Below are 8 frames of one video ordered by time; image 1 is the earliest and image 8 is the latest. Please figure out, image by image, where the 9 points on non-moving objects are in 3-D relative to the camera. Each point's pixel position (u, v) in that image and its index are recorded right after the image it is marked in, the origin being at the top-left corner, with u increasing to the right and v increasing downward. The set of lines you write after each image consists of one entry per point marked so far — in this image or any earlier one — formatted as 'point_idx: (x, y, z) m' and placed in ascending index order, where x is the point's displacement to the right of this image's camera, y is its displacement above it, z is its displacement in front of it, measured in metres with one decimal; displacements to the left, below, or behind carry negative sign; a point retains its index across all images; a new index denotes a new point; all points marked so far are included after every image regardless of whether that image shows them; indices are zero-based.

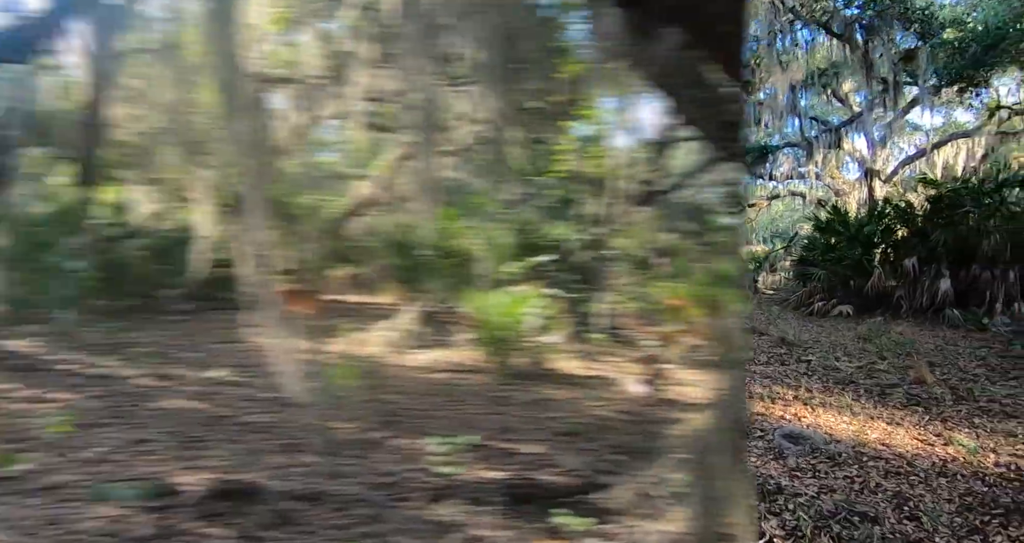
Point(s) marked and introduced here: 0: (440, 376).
0: (-0.5, -0.8, +5.9) m
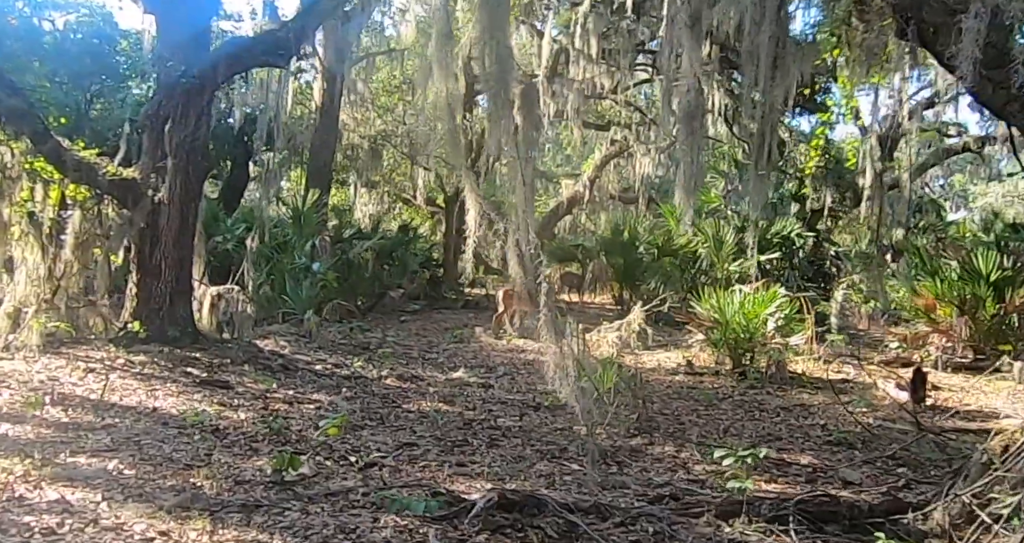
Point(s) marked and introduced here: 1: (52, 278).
0: (+1.1, -0.8, +5.6) m
1: (-3.3, 0.0, +5.9) m
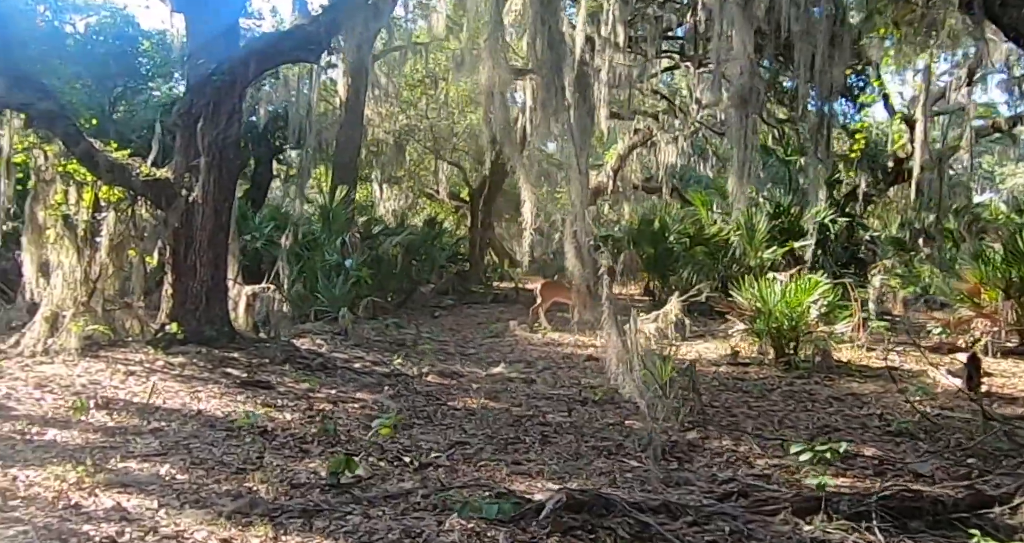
0: (+1.4, -0.7, +5.5) m
1: (-3.0, -0.1, +5.9) m
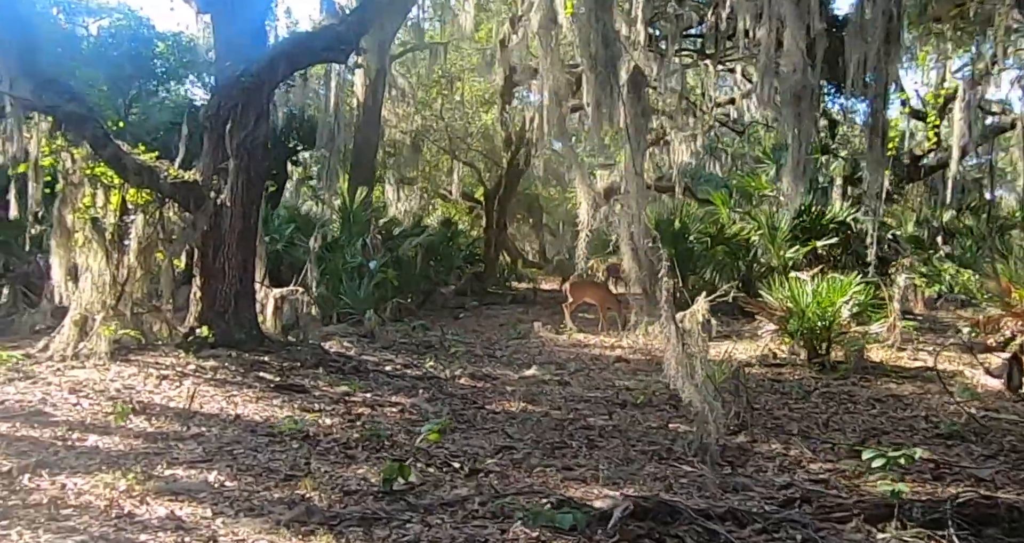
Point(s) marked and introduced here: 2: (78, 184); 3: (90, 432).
0: (+1.6, -0.7, +5.5) m
1: (-2.8, -0.1, +5.9) m
2: (-3.1, +0.6, +5.9) m
3: (-2.0, -0.7, +3.9) m
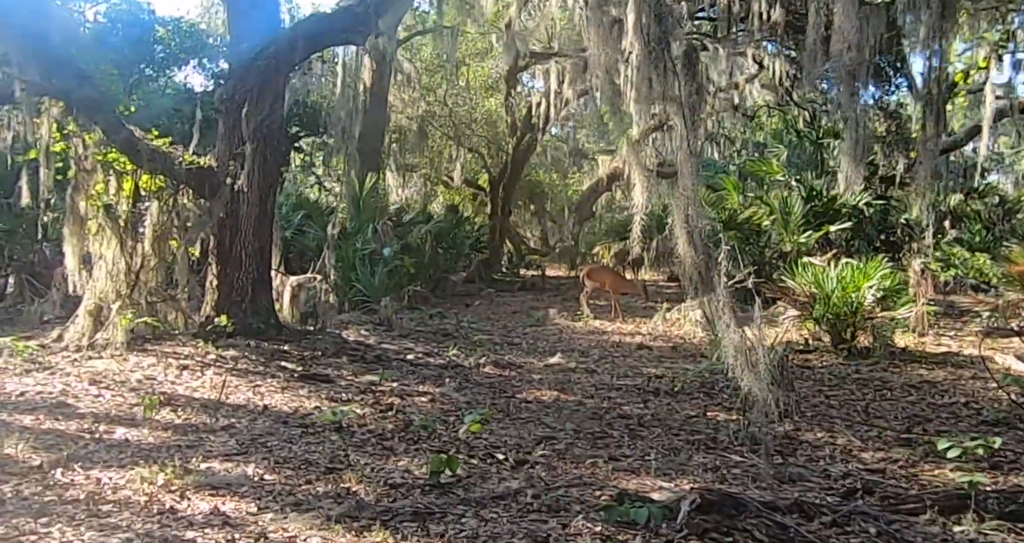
0: (+1.8, -0.6, +5.4) m
1: (-2.6, 0.0, +5.8) m
2: (-2.9, +0.7, +5.8) m
3: (-1.8, -0.7, +3.8) m
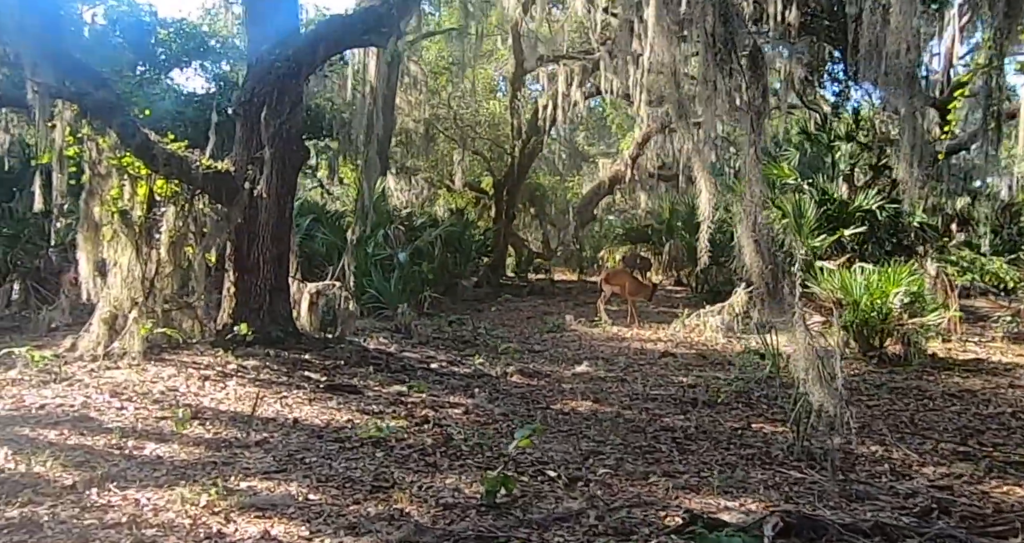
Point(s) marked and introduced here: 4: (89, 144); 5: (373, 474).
0: (+1.9, -0.7, +5.3) m
1: (-2.5, -0.1, +5.6) m
2: (-2.8, +0.6, +5.6) m
3: (-1.6, -0.7, +3.6) m
4: (-2.9, +0.9, +5.6) m
5: (-0.5, -0.8, +3.1) m
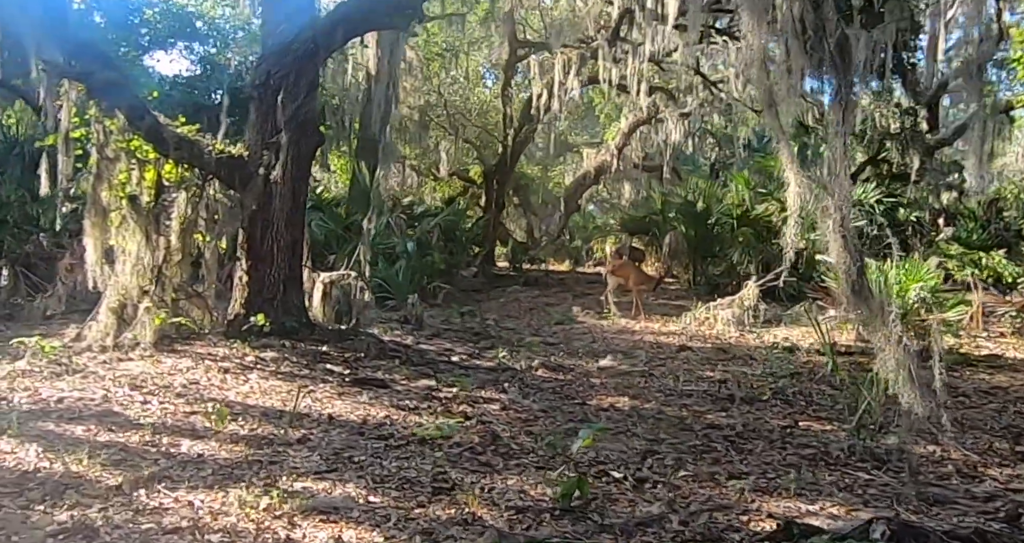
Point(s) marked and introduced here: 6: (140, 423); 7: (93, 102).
0: (+2.1, -0.6, +5.2) m
1: (-2.3, 0.0, +5.4) m
2: (-2.6, +0.7, +5.4) m
3: (-1.4, -0.7, +3.5) m
4: (-2.7, +0.9, +5.4) m
5: (-0.3, -0.7, +3.0) m
6: (-1.6, -0.7, +3.6) m
7: (-2.7, +1.1, +5.4) m
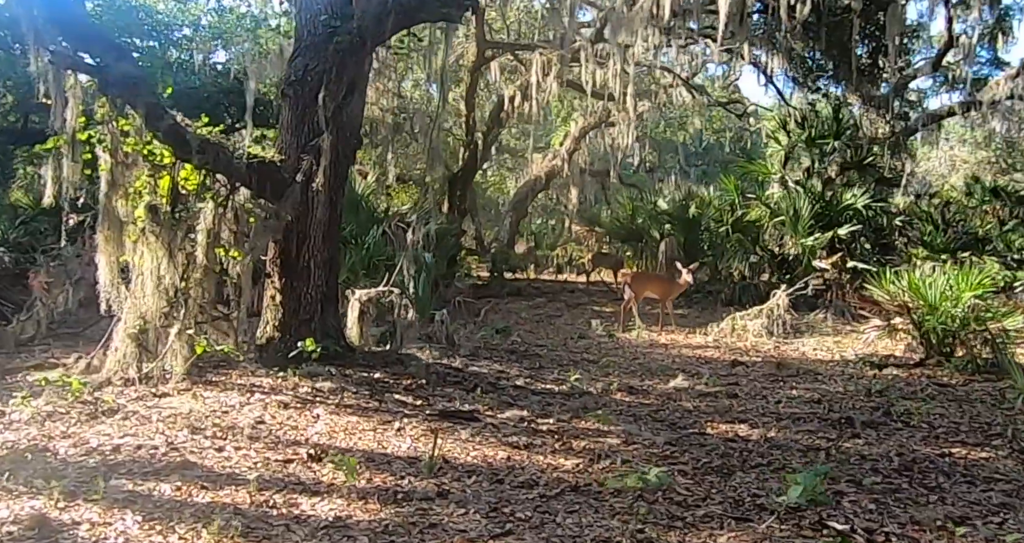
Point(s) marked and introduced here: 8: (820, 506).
0: (+2.5, -0.7, +5.0) m
1: (-1.9, -0.1, +4.8) m
2: (-2.2, +0.6, +4.8) m
3: (-0.8, -0.8, +2.9) m
4: (-2.3, +0.8, +4.7) m
5: (+0.3, -0.8, +2.6) m
6: (-1.0, -0.8, +3.1) m
7: (-2.3, +1.0, +4.7) m
8: (+1.0, -0.8, +2.8) m
